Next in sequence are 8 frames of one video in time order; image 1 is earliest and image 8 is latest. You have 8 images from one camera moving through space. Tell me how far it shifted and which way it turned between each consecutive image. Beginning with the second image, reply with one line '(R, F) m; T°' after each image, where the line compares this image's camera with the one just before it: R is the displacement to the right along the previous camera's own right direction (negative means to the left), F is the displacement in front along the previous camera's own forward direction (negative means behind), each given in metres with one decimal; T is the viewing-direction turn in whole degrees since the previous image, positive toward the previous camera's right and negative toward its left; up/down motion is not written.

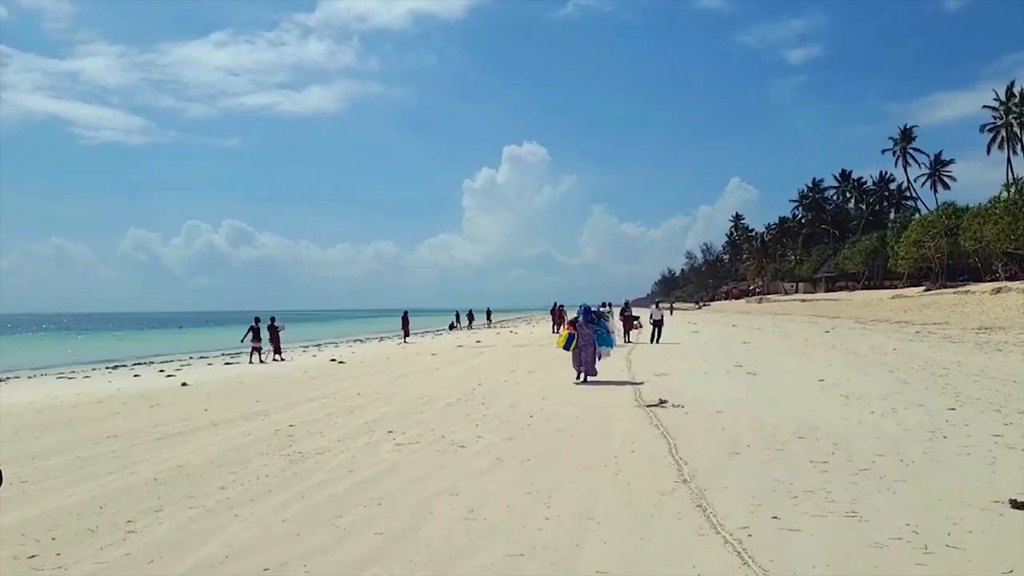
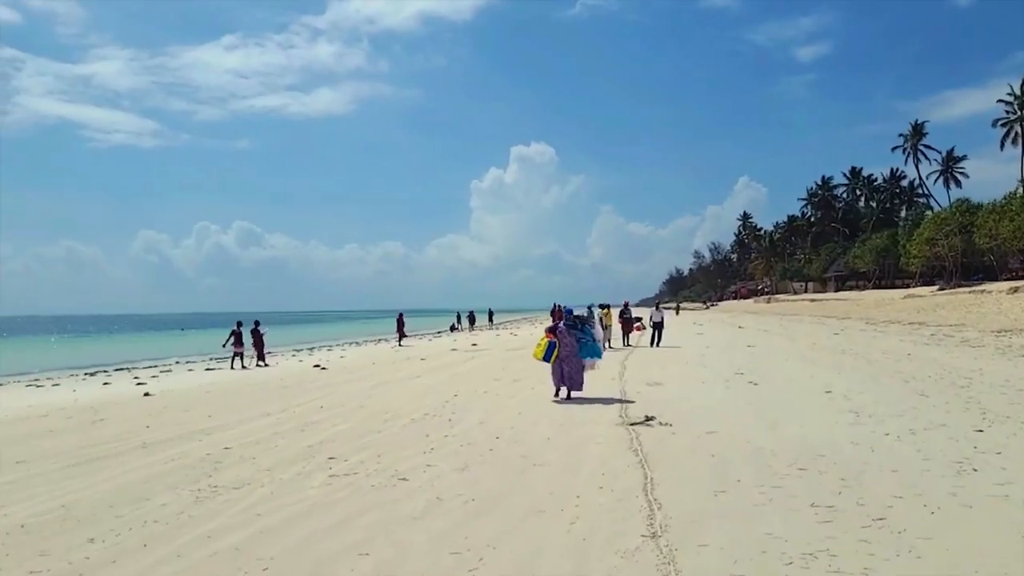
(+0.5, +1.2) m; -1°
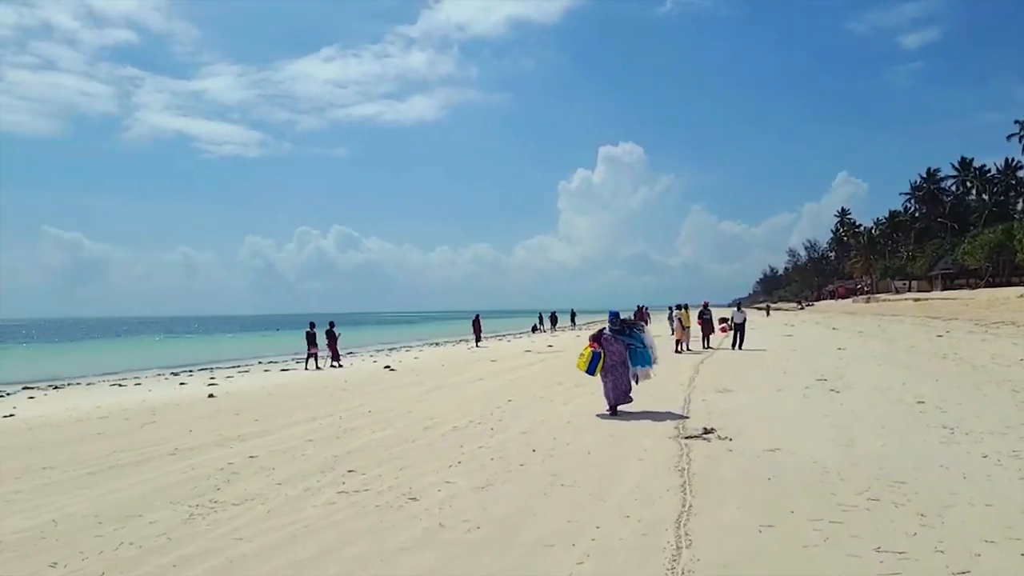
(+0.6, +0.8) m; -7°
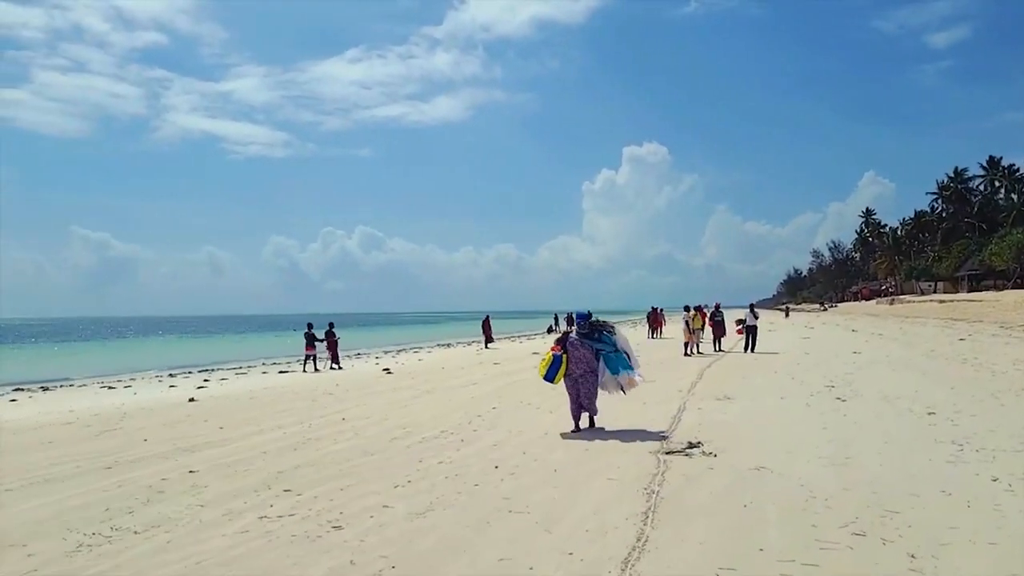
(+0.6, +0.8) m; -2°
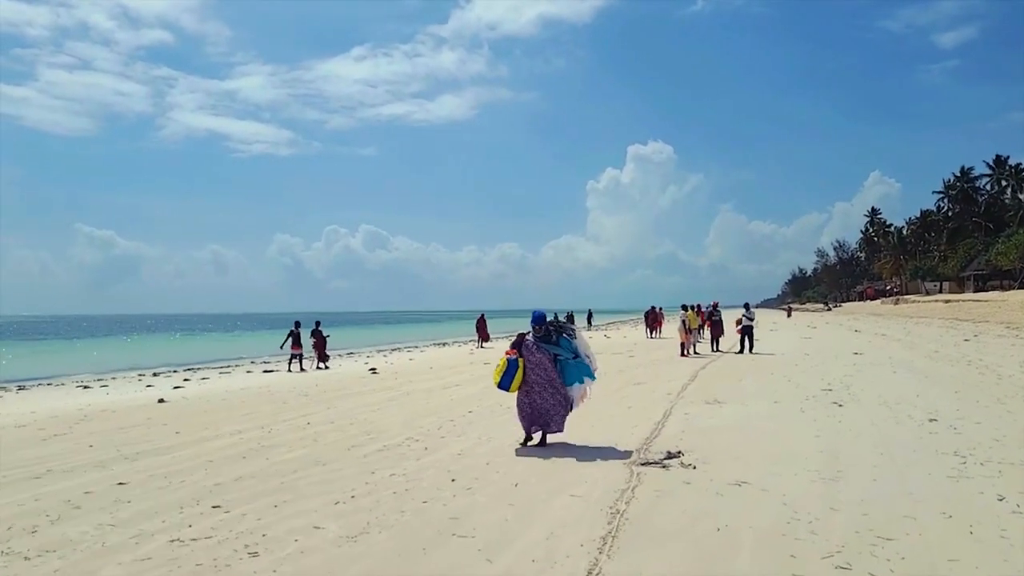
(+0.4, +0.7) m; 0°
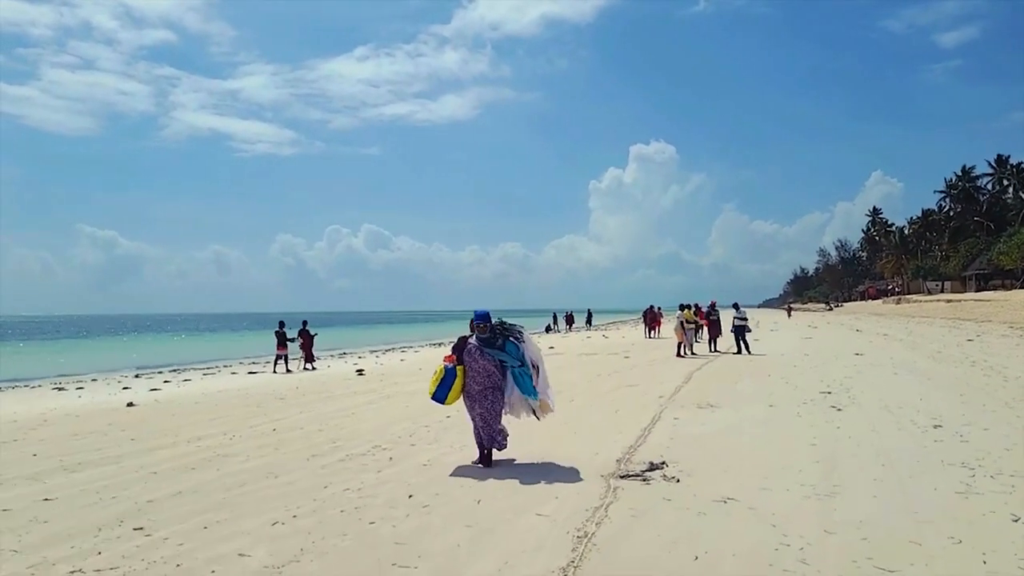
(+0.3, +0.7) m; 0°
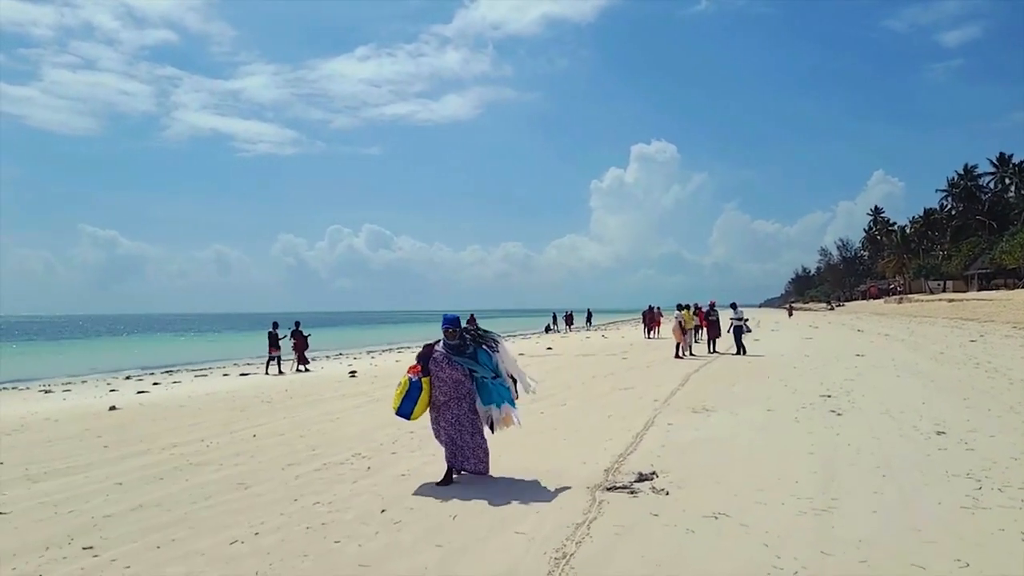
(+0.2, +0.4) m; 0°
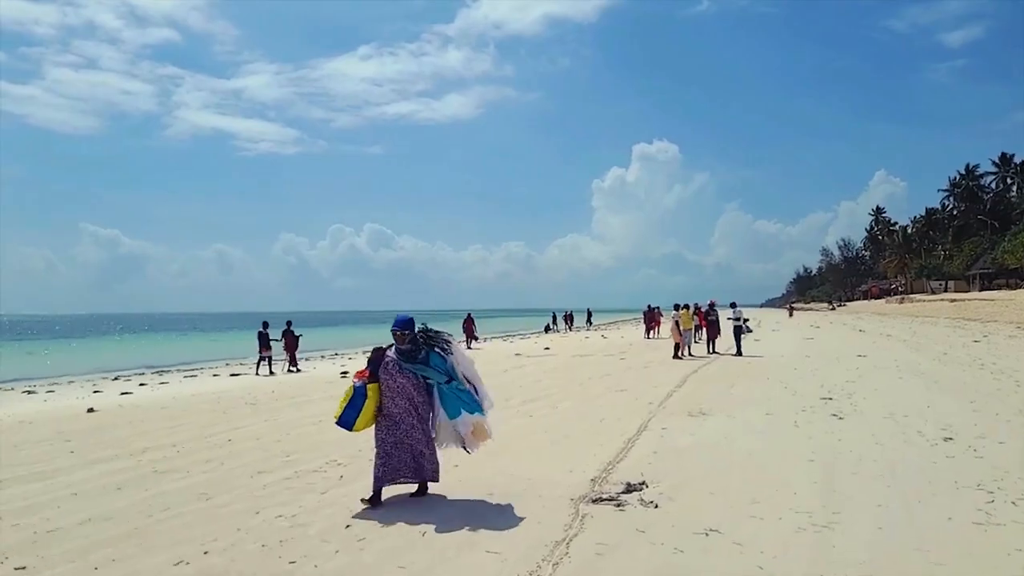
(+0.2, +0.5) m; 0°
